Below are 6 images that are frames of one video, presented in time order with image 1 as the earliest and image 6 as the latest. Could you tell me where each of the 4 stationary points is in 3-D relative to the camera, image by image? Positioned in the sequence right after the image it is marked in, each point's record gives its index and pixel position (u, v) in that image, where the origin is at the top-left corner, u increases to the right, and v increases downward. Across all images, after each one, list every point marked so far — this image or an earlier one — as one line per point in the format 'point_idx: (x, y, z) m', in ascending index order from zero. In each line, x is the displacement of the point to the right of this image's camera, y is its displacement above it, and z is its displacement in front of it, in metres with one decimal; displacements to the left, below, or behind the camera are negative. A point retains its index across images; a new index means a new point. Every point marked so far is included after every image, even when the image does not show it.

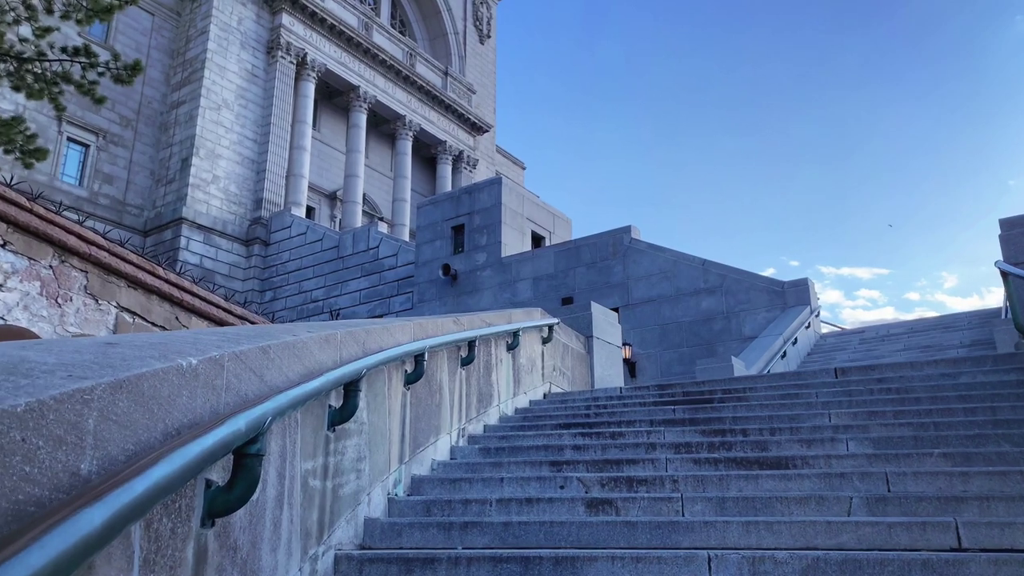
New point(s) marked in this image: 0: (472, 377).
0: (-0.3, -0.7, +6.3) m
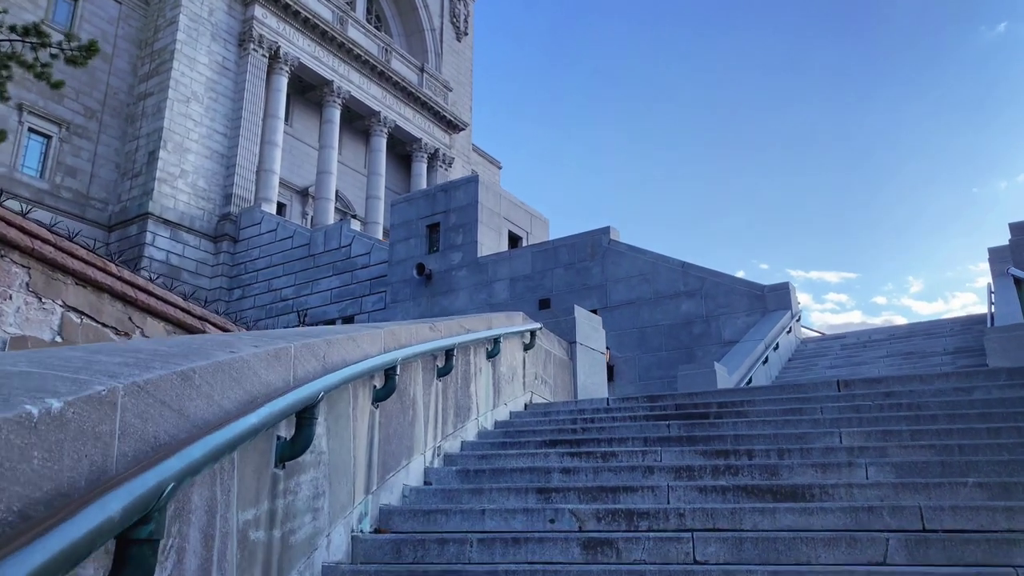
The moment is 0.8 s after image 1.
0: (-0.5, -0.7, +5.7) m
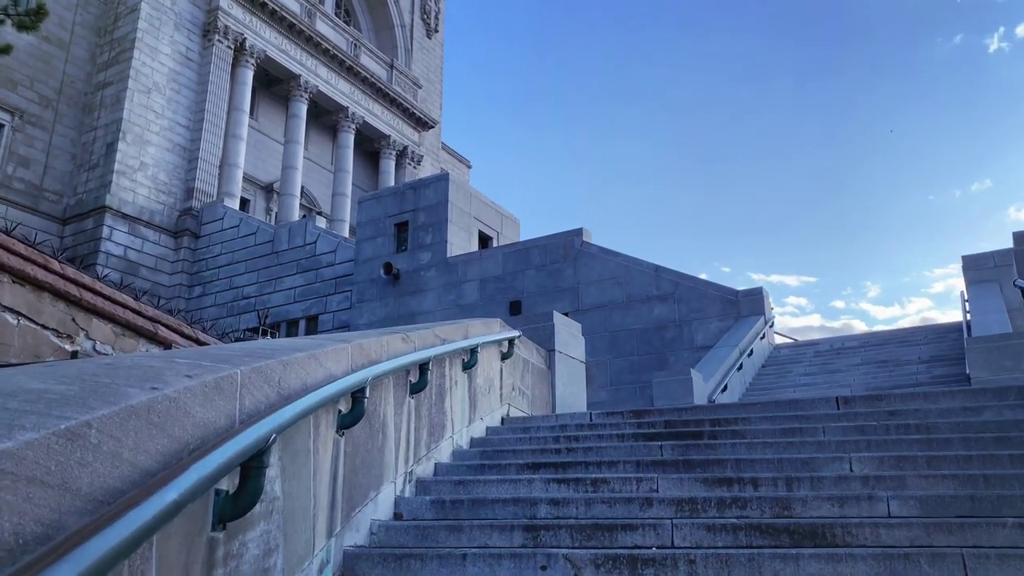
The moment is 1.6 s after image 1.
0: (-0.6, -0.8, +5.2) m
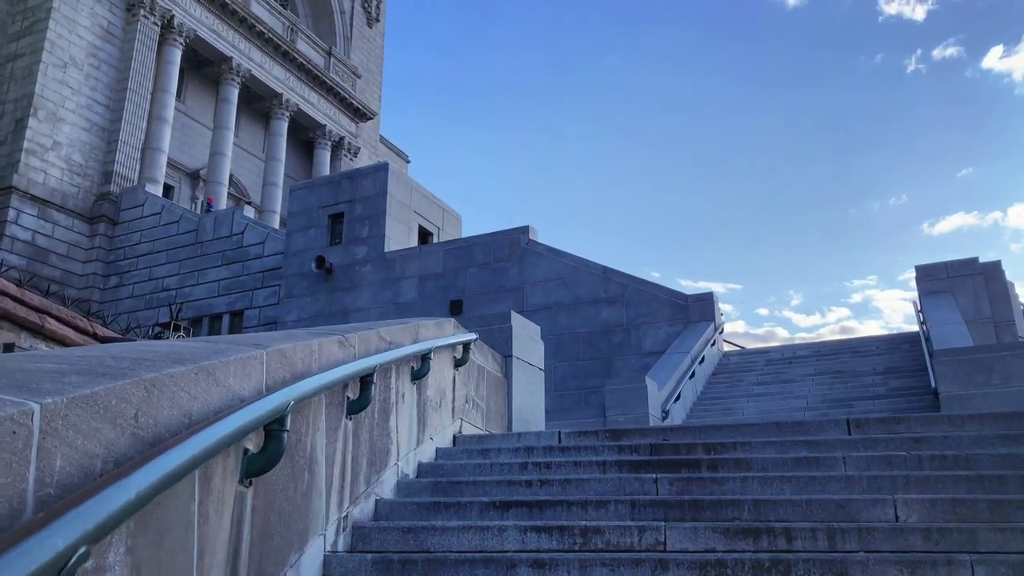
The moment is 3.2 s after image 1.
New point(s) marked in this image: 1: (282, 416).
0: (-0.8, -0.7, +4.1) m
1: (-0.7, -0.4, +2.5) m
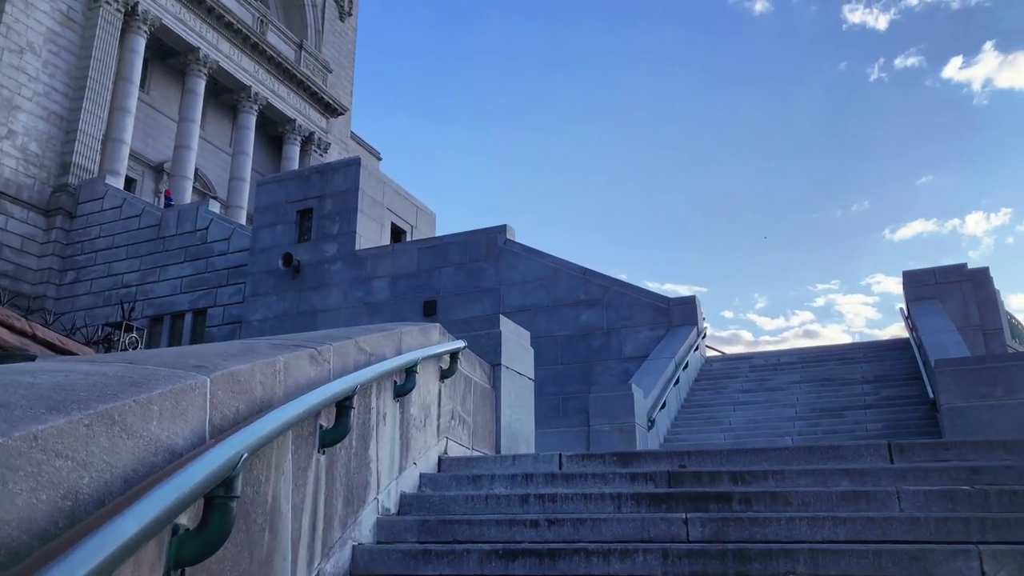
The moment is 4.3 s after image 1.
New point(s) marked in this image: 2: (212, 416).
0: (-0.7, -0.7, +3.3) m
1: (-0.6, -0.4, +1.7) m
2: (-0.8, -0.3, +2.1) m
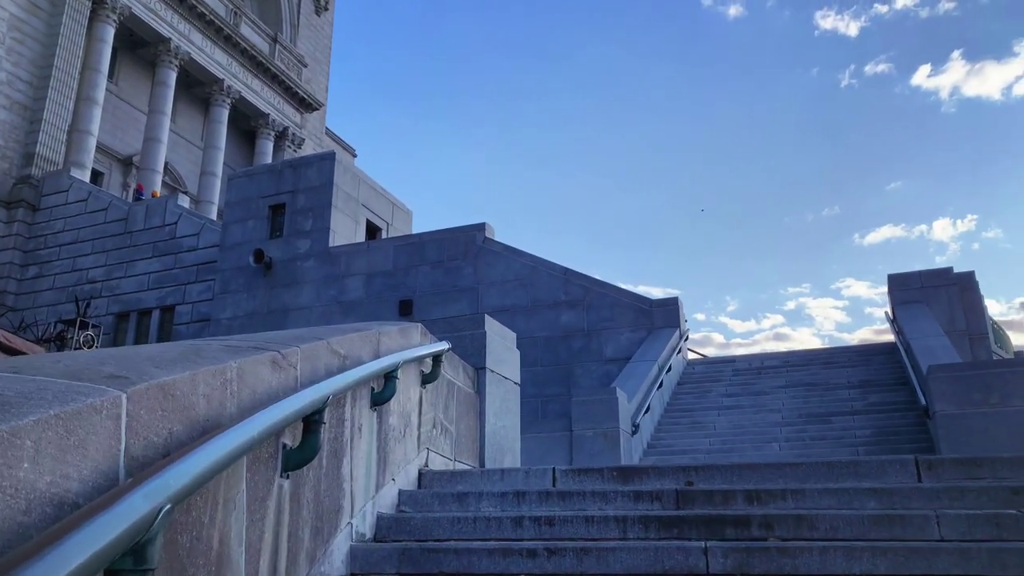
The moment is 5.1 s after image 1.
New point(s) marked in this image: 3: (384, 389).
0: (-0.7, -0.7, +2.8) m
1: (-0.6, -0.4, +1.2) m
2: (-0.7, -0.3, +1.6) m
3: (-0.6, -0.5, +3.9) m
